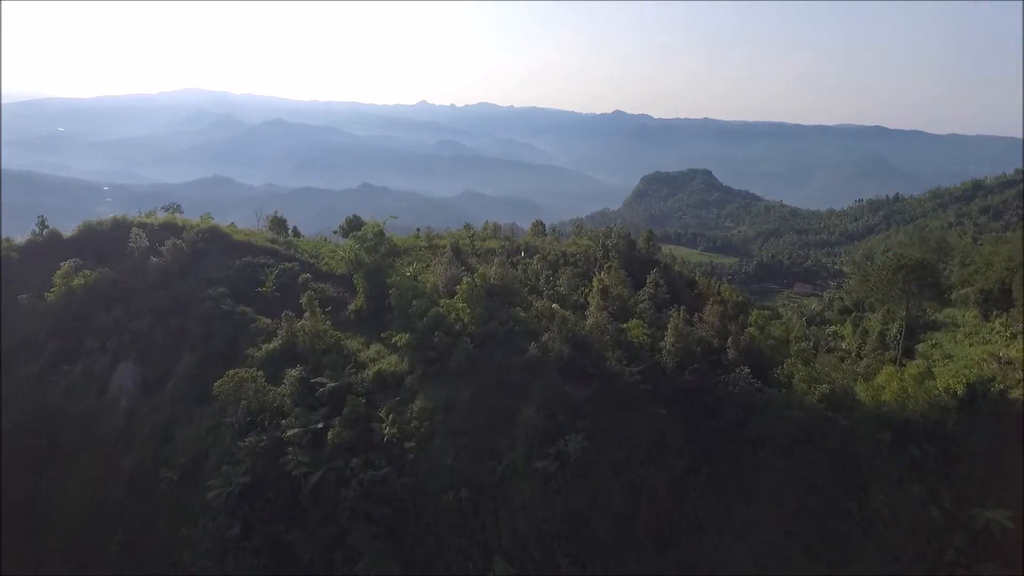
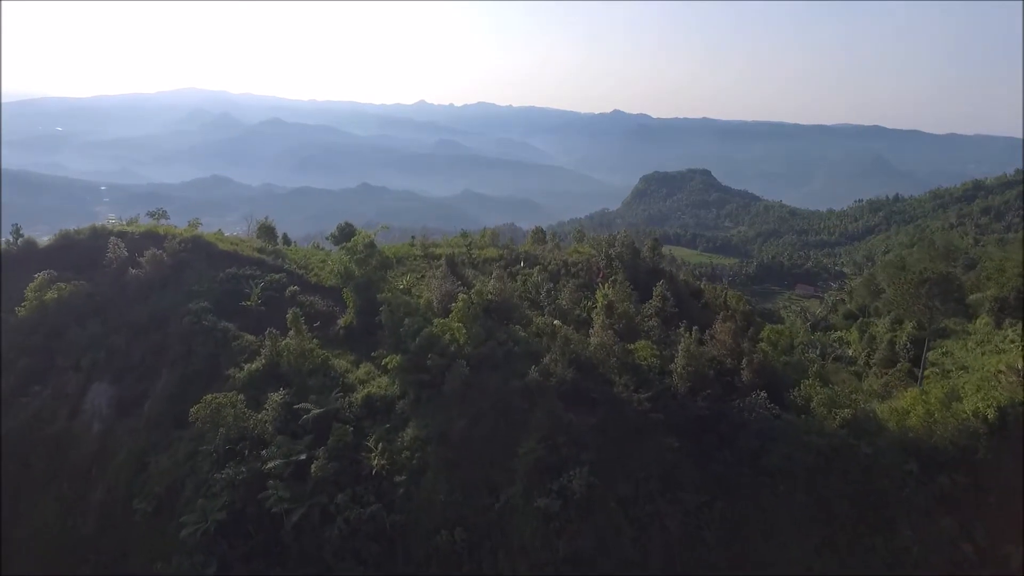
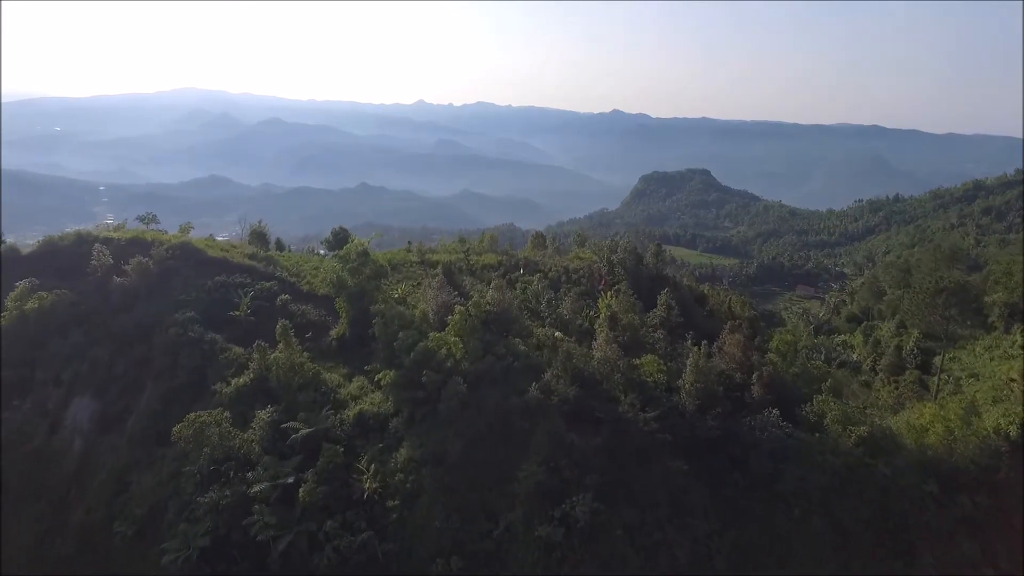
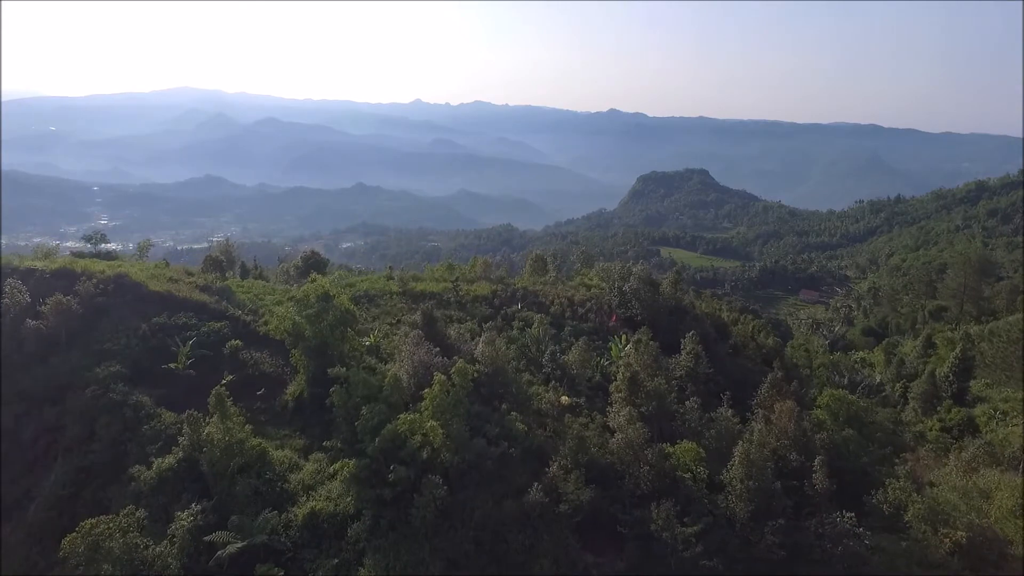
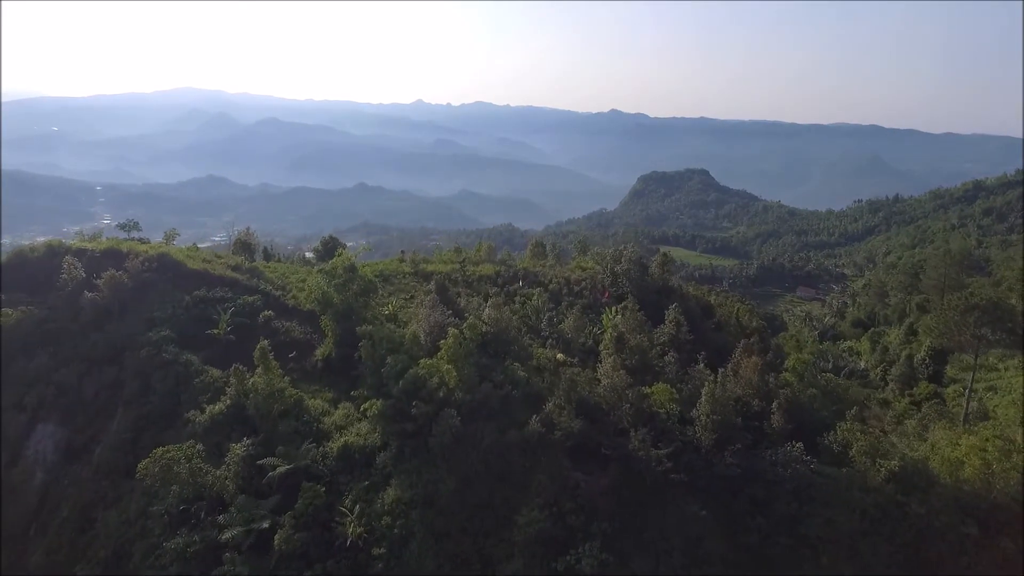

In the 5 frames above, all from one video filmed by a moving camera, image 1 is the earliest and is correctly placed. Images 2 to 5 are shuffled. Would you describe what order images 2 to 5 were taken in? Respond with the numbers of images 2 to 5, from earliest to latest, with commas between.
2, 3, 5, 4
